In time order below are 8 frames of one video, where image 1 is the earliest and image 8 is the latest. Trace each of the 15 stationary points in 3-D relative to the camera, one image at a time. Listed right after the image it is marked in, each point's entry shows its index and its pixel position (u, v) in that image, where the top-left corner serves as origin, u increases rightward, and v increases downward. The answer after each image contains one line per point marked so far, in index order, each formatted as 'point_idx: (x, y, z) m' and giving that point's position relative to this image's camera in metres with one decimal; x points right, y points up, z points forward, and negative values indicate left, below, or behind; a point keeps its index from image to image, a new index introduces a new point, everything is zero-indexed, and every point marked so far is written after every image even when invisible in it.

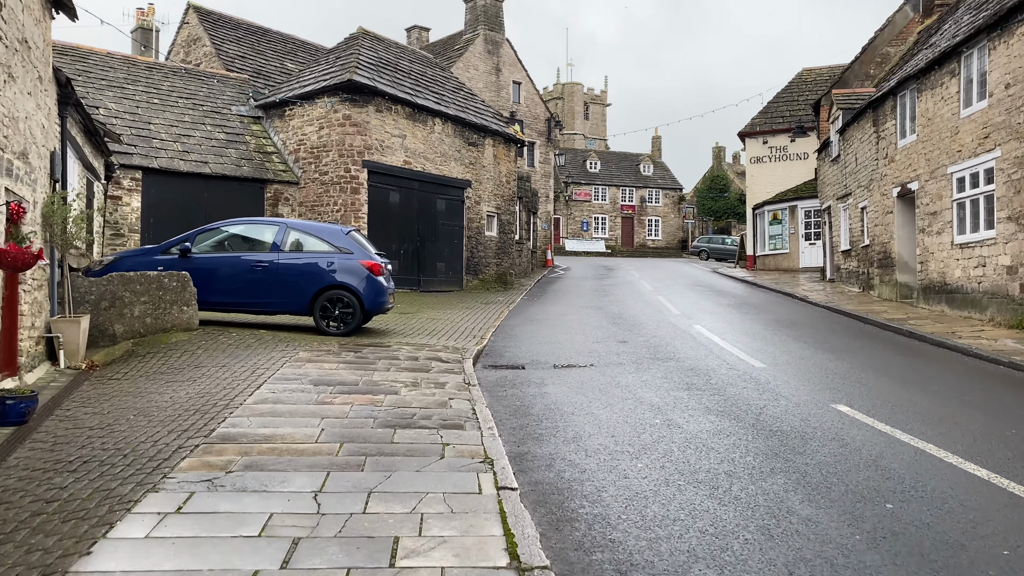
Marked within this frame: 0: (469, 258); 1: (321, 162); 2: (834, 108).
0: (-1.0, +0.7, +19.2) m
1: (-3.8, +2.5, +16.6) m
2: (+7.1, +4.0, +18.1) m
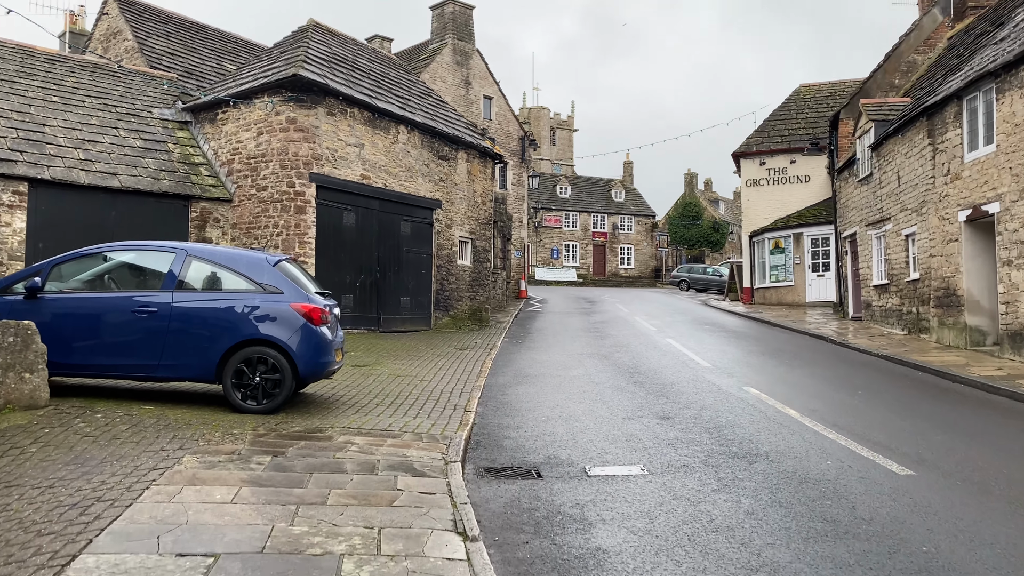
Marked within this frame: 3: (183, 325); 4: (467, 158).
0: (-1.4, -0.1, +16.3) m
1: (-4.1, +1.8, +13.6) m
2: (+6.6, +3.2, +15.7) m
3: (-2.6, -0.3, +6.7) m
4: (-0.9, +2.7, +17.1) m
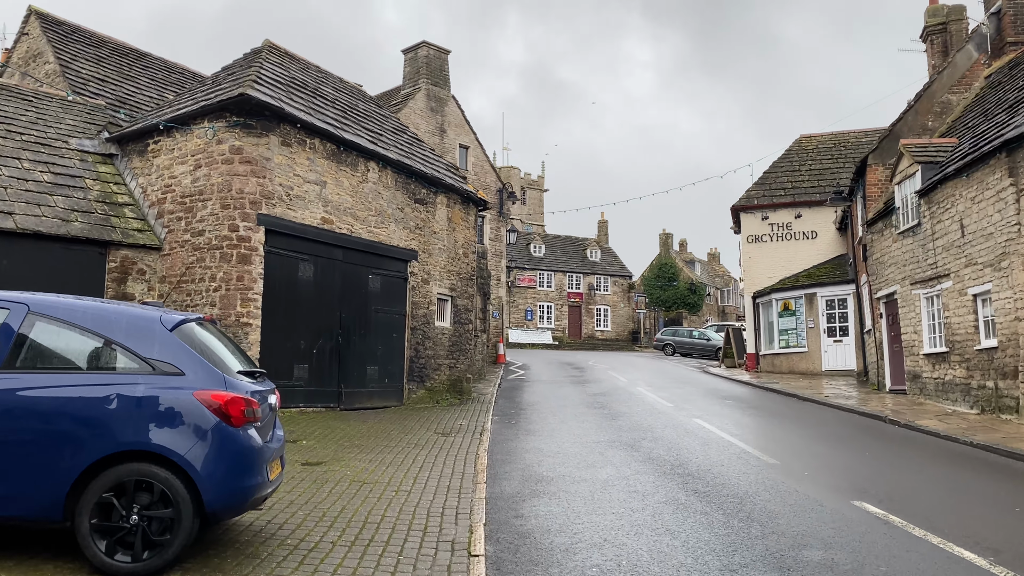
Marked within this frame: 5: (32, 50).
0: (-1.6, -1.2, +13.7) m
1: (-4.2, +0.9, +11.1) m
2: (+6.5, +2.1, +13.8) m
3: (-2.4, -0.7, +4.1) m
4: (-1.2, +1.5, +14.7) m
5: (-8.6, +4.3, +14.9) m
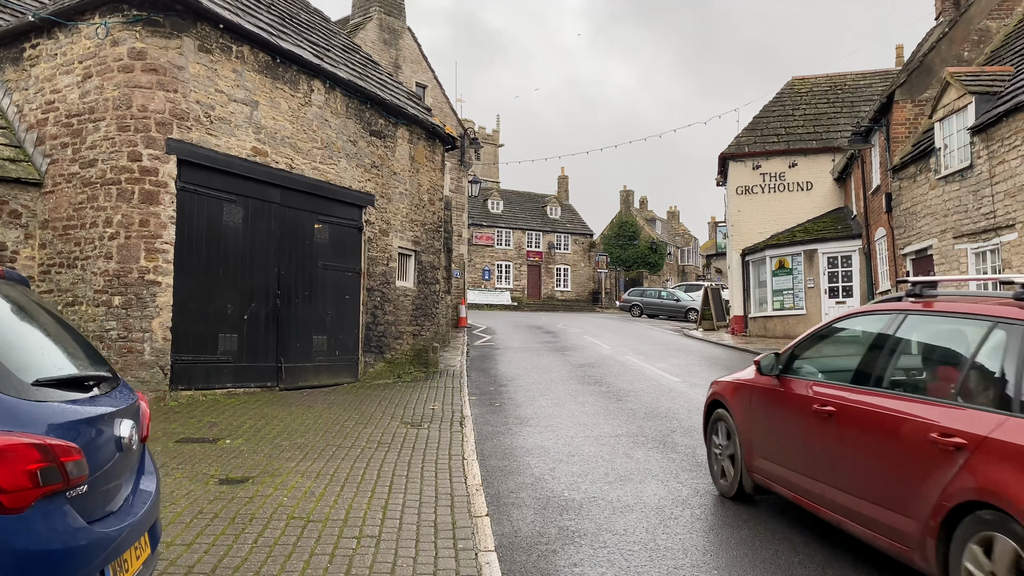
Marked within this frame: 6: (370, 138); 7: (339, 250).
0: (-1.9, -0.5, +11.4) m
1: (-4.4, +1.5, +8.5) m
2: (+6.1, +2.8, +11.7) m
3: (-2.2, -0.5, +1.7) m
4: (-1.5, +2.2, +12.3) m
5: (-8.9, +5.0, +11.9) m
6: (-1.9, +2.0, +11.3) m
7: (-2.2, +0.5, +10.8) m
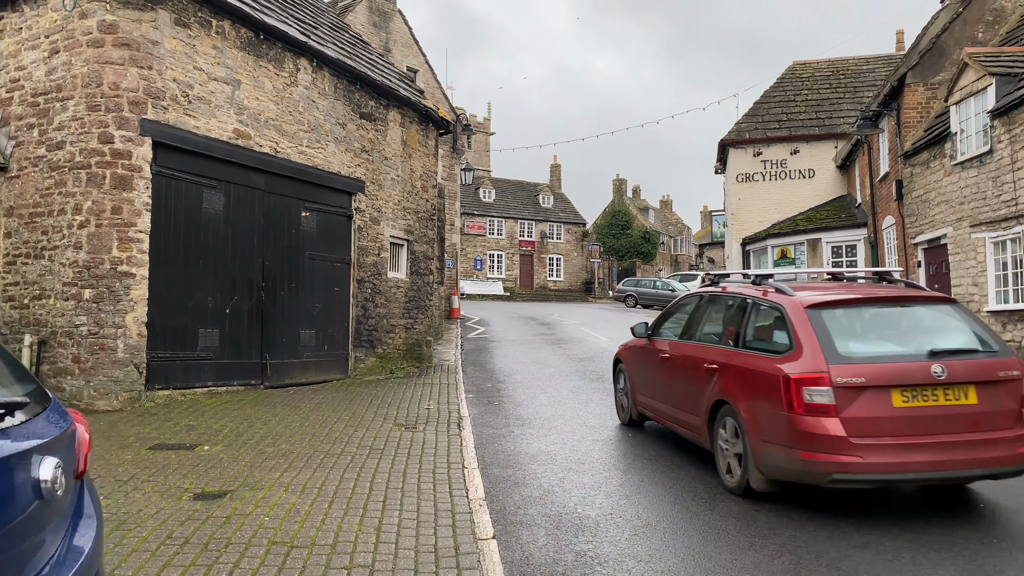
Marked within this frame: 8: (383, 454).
0: (-2.0, -0.4, +10.8) m
1: (-4.4, +1.6, +7.9) m
2: (+6.1, +2.9, +11.2) m
3: (-2.1, -0.5, +1.2) m
4: (-1.6, +2.3, +11.7) m
5: (-9.0, +5.1, +11.2) m
6: (-2.0, +2.2, +10.7) m
7: (-2.3, +0.6, +10.2) m
8: (-1.0, -1.2, +6.2) m
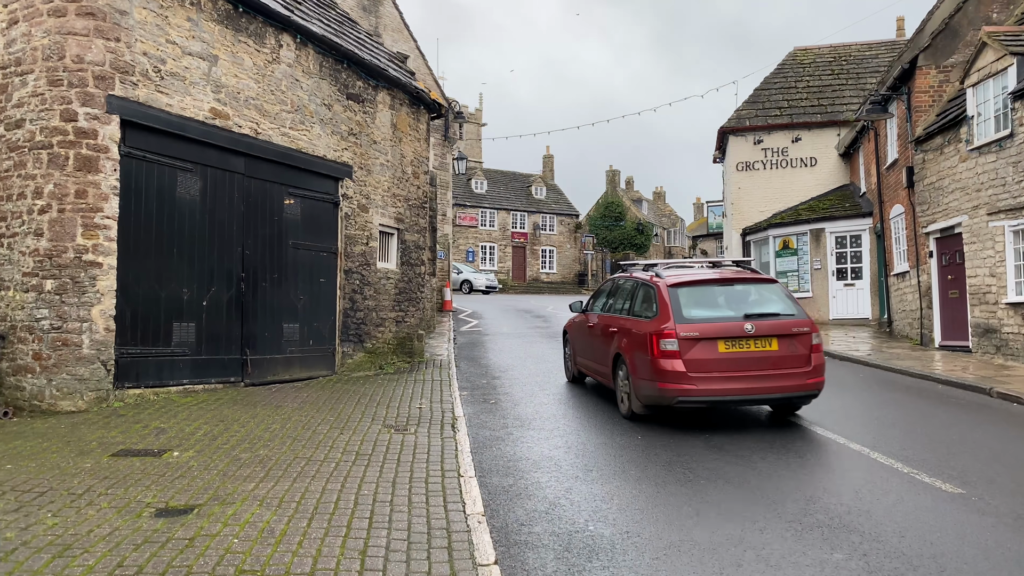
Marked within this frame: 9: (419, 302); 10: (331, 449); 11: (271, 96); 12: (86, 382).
0: (-2.0, -0.3, +10.3) m
1: (-4.4, +1.6, +7.3) m
2: (+6.1, +3.0, +10.7) m
3: (-2.0, -0.5, +0.6) m
4: (-1.6, +2.5, +11.1) m
5: (-9.0, +5.2, +10.5) m
6: (-2.0, +2.3, +10.1) m
7: (-2.3, +0.7, +9.6) m
8: (-1.0, -1.2, +5.7) m
9: (-1.4, -0.2, +12.3) m
10: (-1.3, -1.2, +6.0) m
11: (-2.6, +2.1, +8.9) m
12: (-3.5, -0.8, +6.9) m
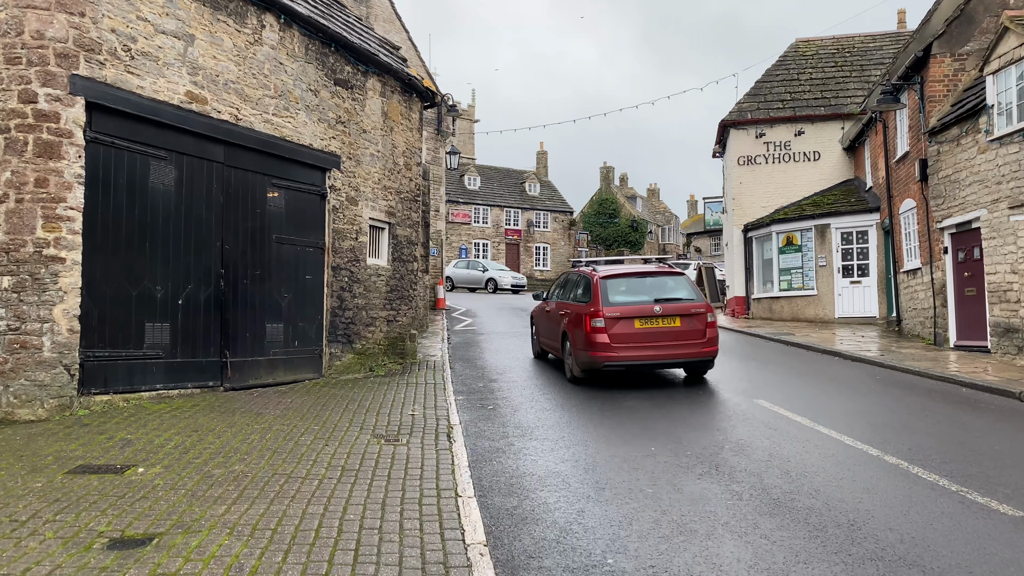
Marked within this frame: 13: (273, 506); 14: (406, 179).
0: (-2.0, -0.3, +9.7) m
1: (-4.4, +1.7, +6.7) m
2: (+6.0, +3.0, +10.2) m
3: (-2.0, -0.5, 0.0) m
4: (-1.7, +2.5, +10.5) m
5: (-9.1, +5.2, +9.8) m
6: (-2.0, +2.3, +9.6) m
7: (-2.3, +0.7, +9.0) m
8: (-0.9, -1.2, +5.1) m
9: (-1.4, -0.2, +11.7) m
10: (-1.3, -1.1, +5.4) m
11: (-2.6, +2.1, +8.3) m
12: (-3.5, -0.8, +6.3) m
13: (-1.3, -1.2, +4.4) m
14: (-1.5, +1.5, +11.4) m
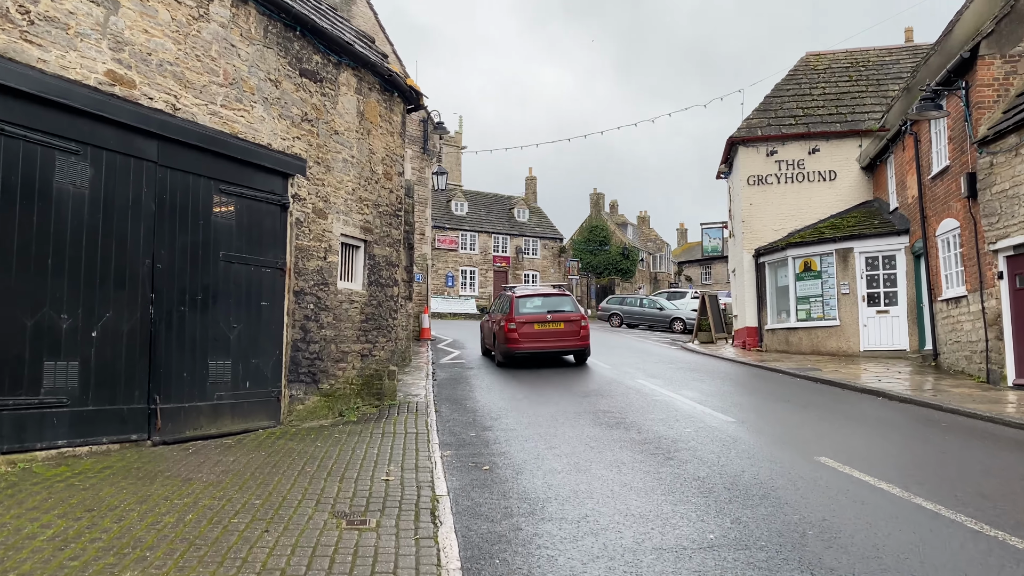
0: (-2.1, -0.5, +8.1) m
1: (-4.3, +1.5, +5.1) m
2: (+6.0, +2.7, +8.9) m
3: (-1.8, -0.4, -1.6) m
4: (-1.7, +2.2, +9.1) m
5: (-9.1, +5.0, +8.3) m
6: (-2.1, +2.0, +8.1) m
7: (-2.3, +0.5, +7.5) m
8: (-0.9, -1.3, +3.5) m
9: (-1.5, -0.5, +10.1) m
10: (-1.2, -1.3, +3.8) m
11: (-2.6, +1.8, +6.8) m
12: (-3.5, -0.9, +4.7) m
13: (-1.2, -1.3, +2.8) m
14: (-1.5, +1.1, +9.9) m
